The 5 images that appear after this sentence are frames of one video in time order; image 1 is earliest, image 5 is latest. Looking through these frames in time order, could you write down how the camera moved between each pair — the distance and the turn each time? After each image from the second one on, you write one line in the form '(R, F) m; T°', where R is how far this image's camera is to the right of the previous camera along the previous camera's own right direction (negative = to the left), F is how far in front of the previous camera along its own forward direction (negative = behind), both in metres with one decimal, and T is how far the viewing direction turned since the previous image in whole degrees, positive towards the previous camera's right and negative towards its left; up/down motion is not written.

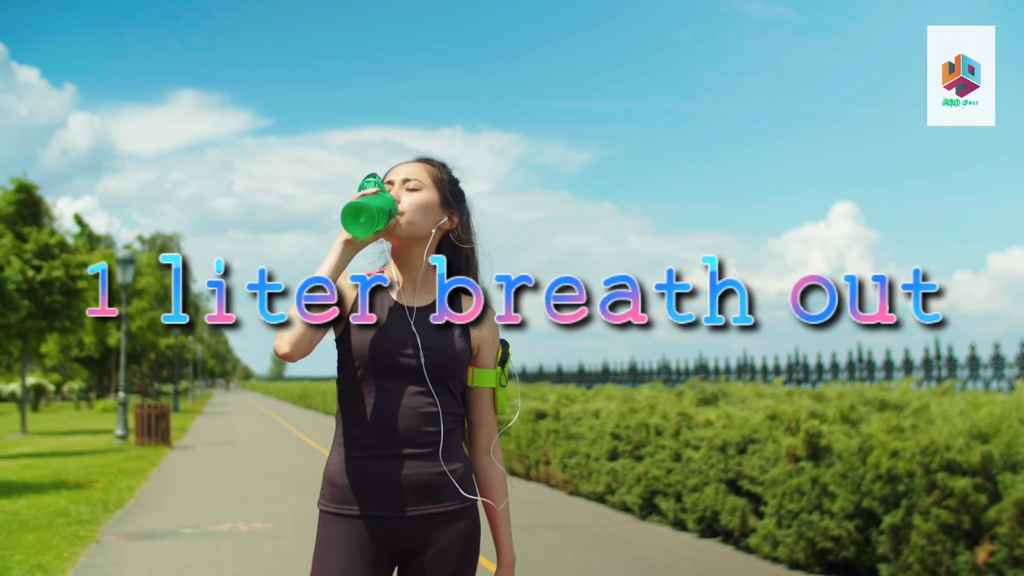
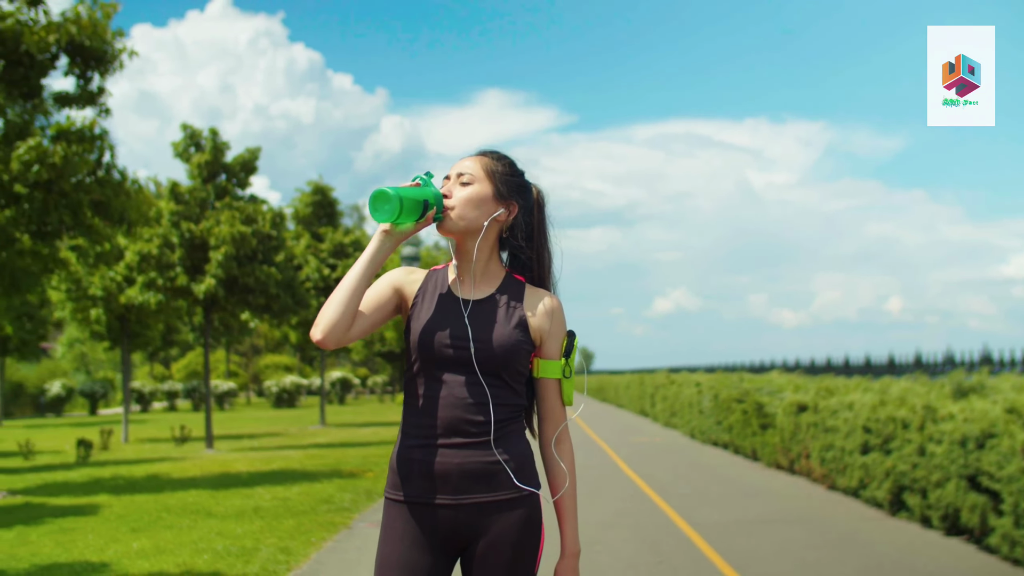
(+0.7, +0.1) m; -13°
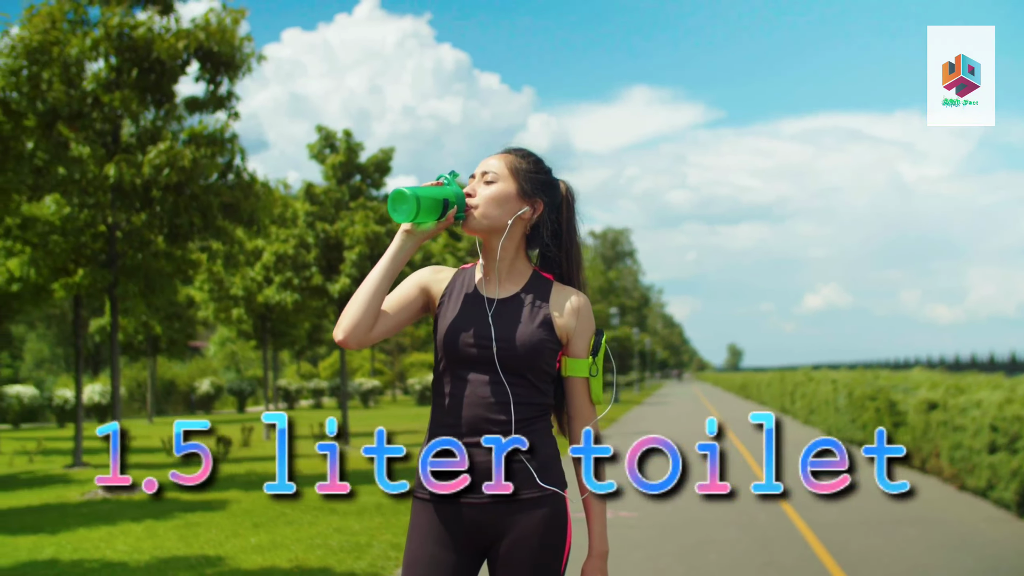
(+0.4, 0.0) m; -6°
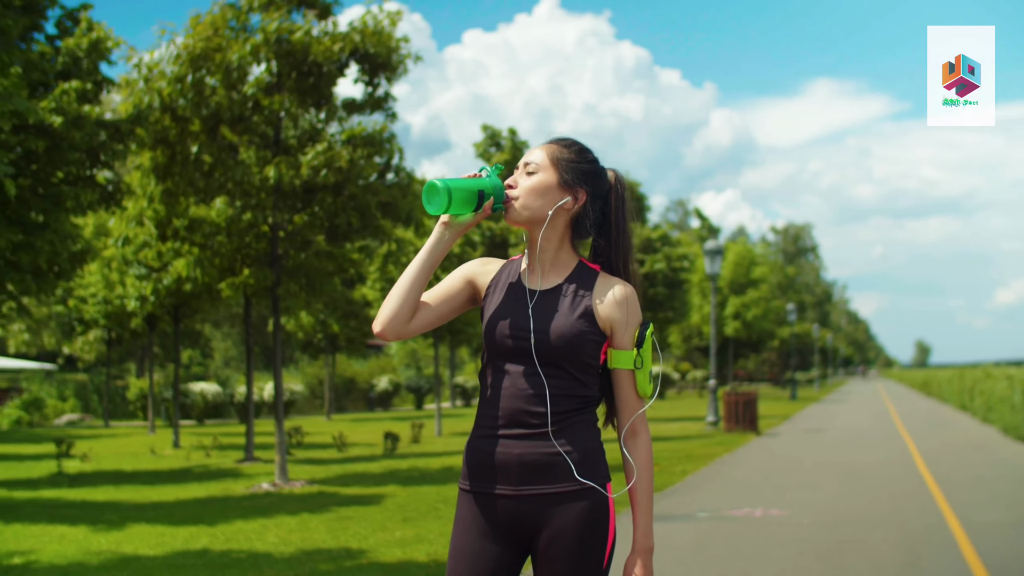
(+0.4, 0.0) m; -8°
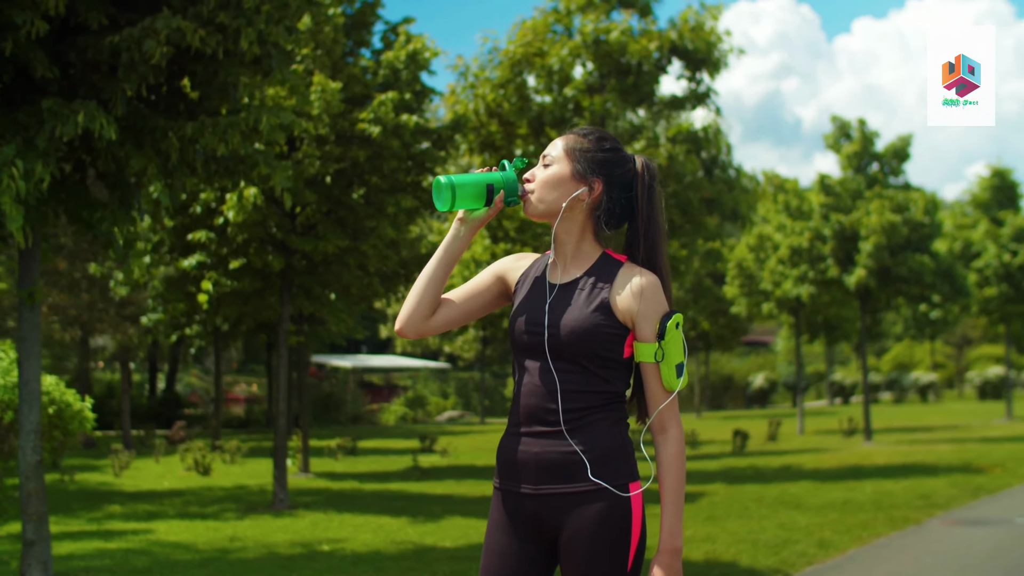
(+1.0, +0.2) m; -17°
